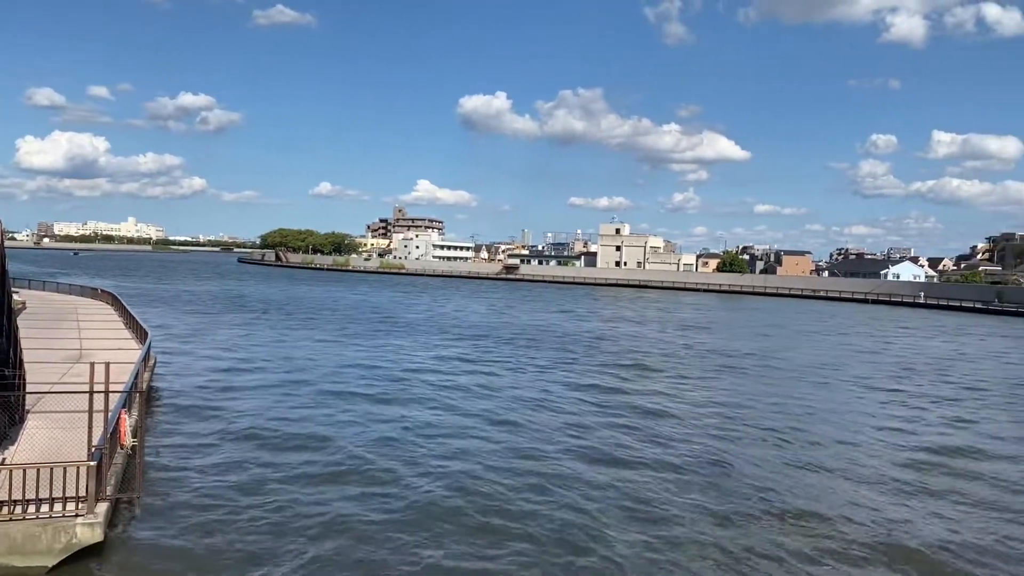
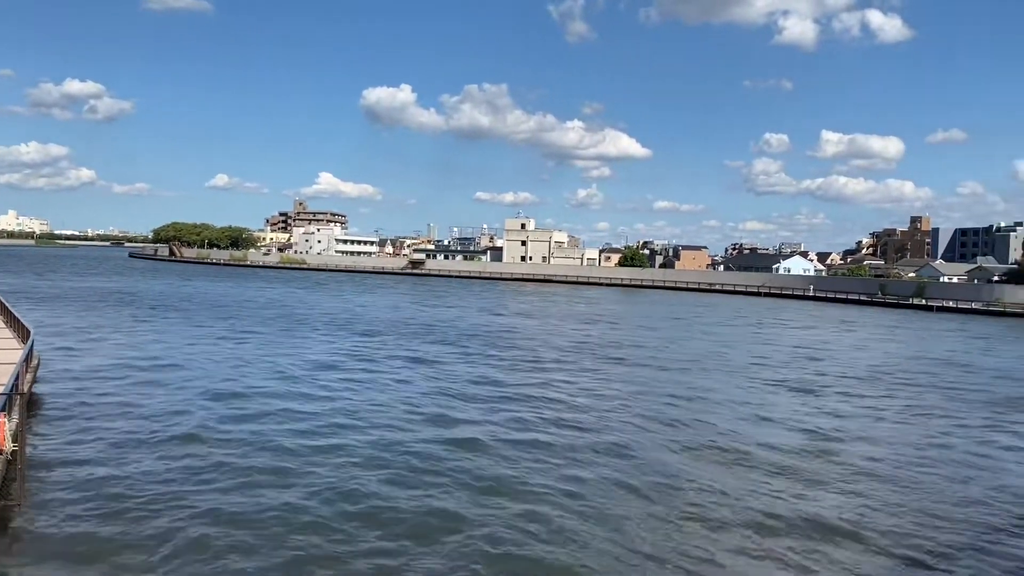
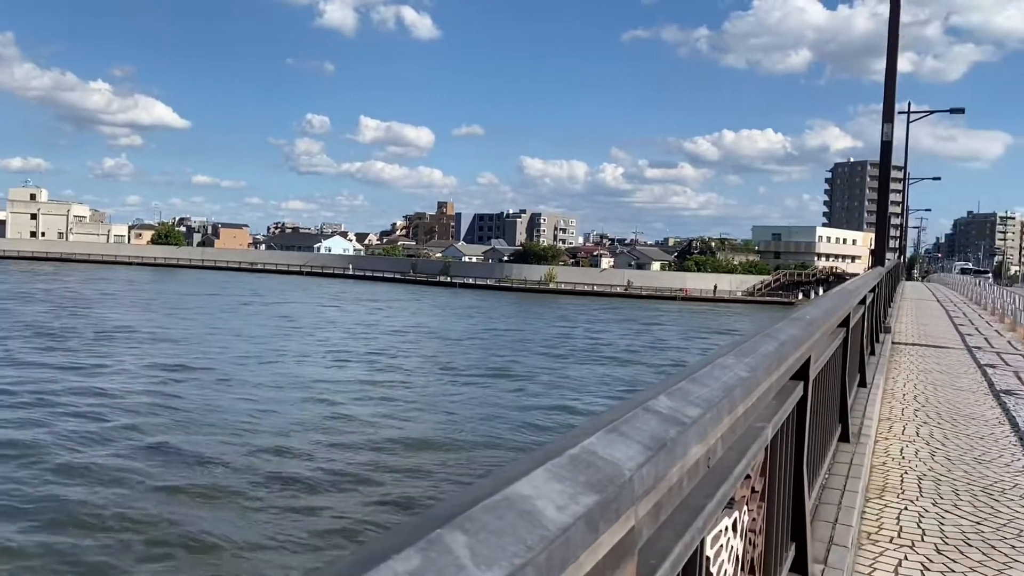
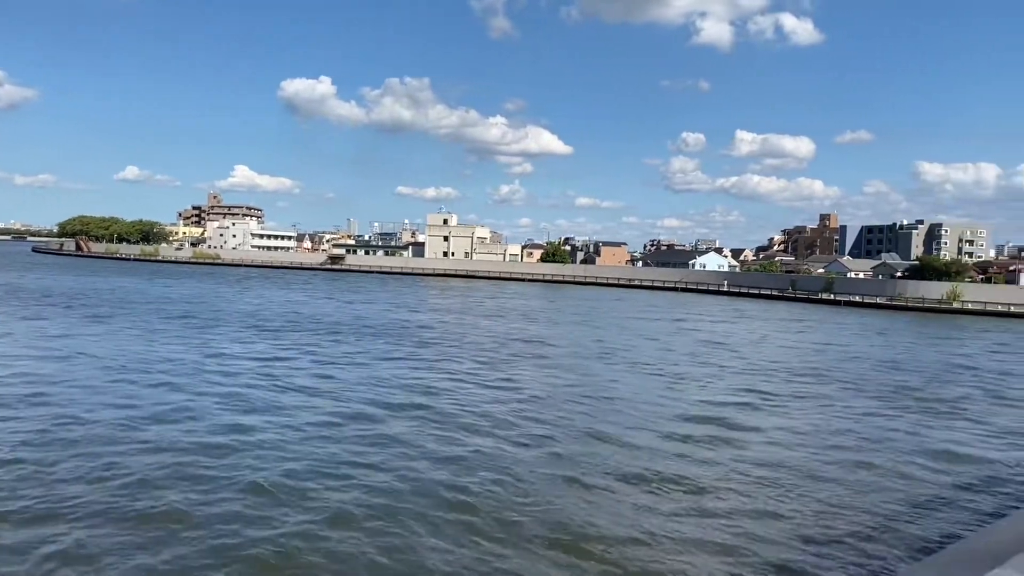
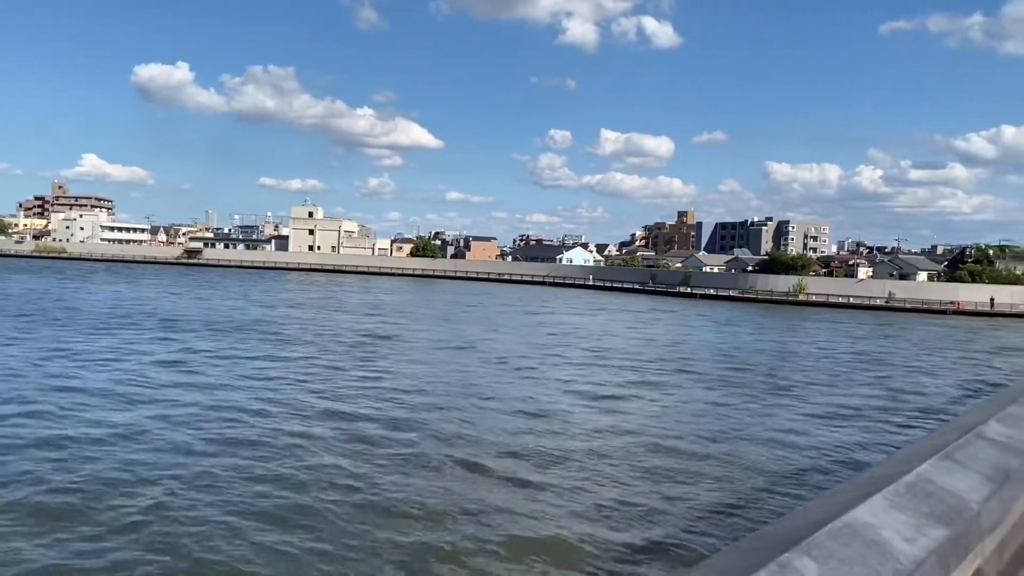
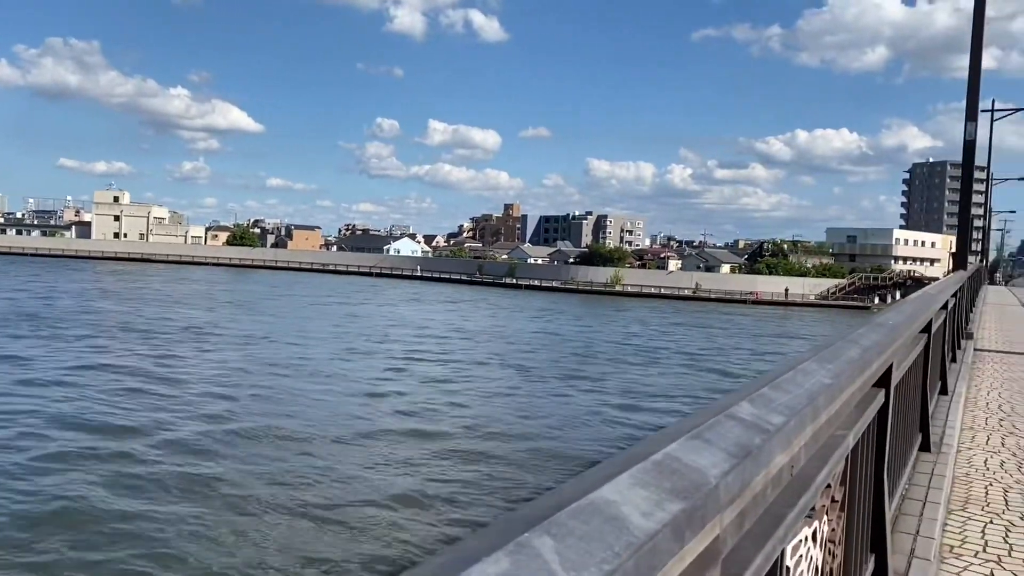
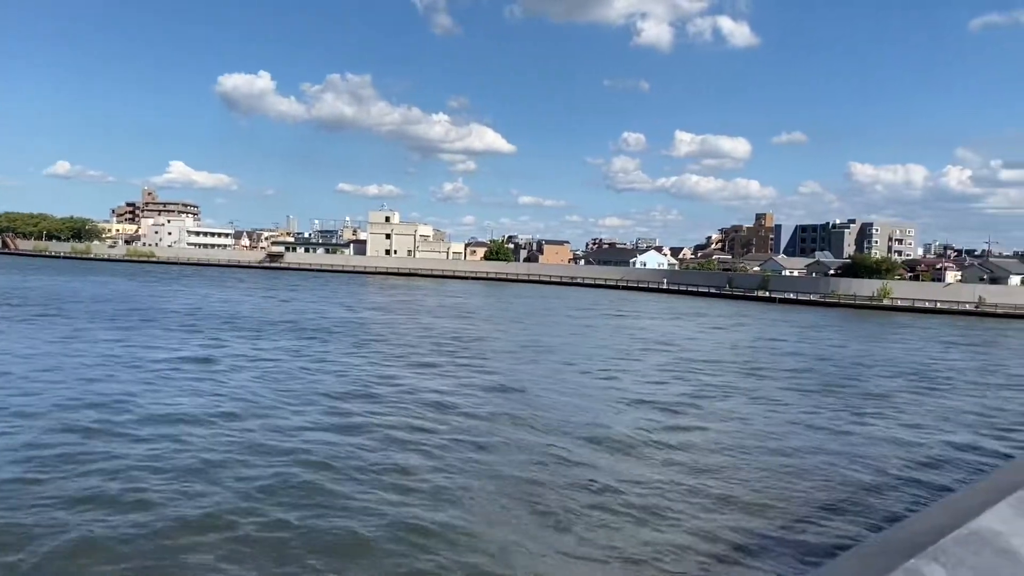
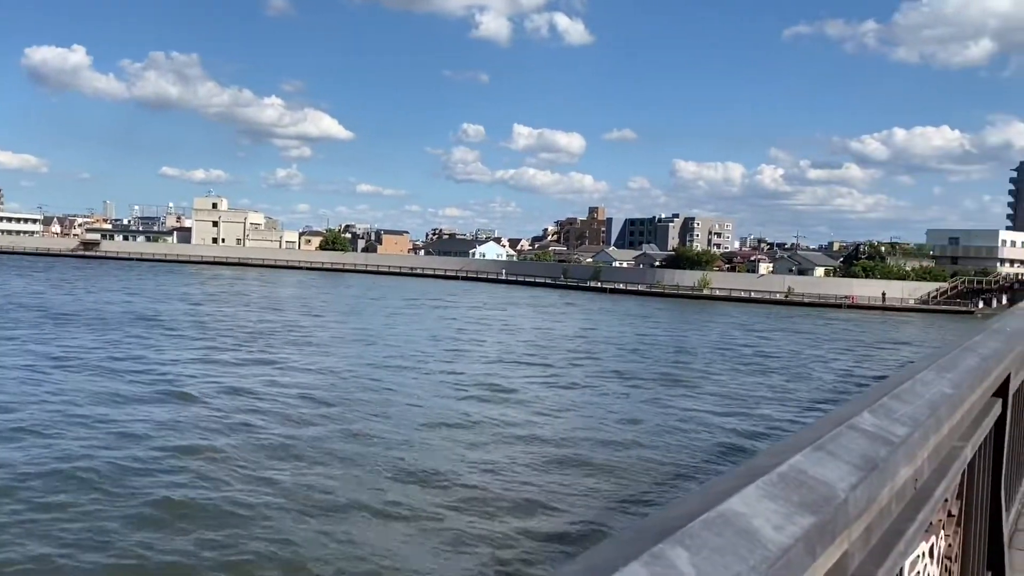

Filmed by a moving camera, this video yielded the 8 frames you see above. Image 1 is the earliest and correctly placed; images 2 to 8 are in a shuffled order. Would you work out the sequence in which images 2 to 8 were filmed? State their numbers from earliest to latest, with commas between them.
2, 4, 7, 5, 8, 6, 3
